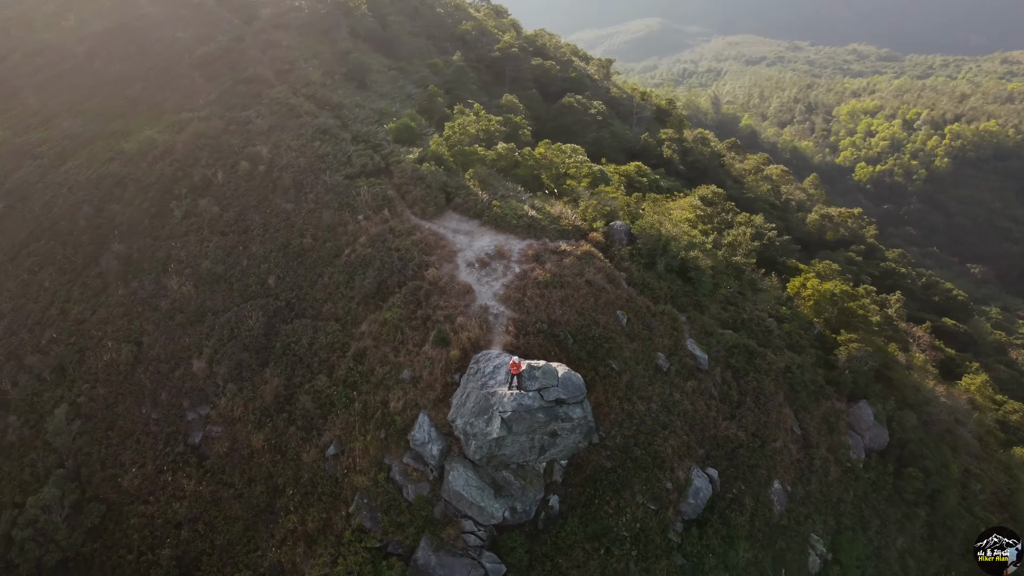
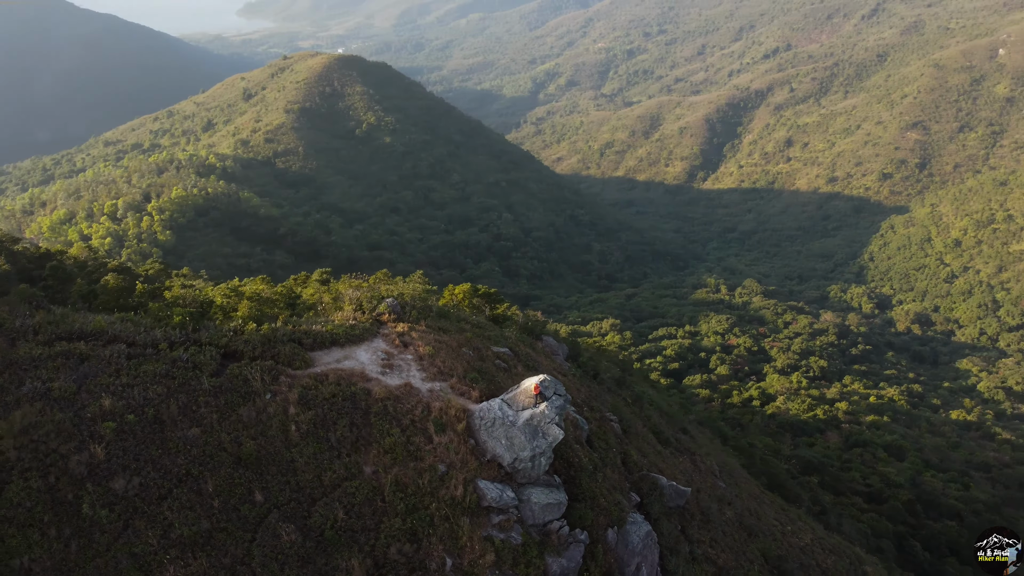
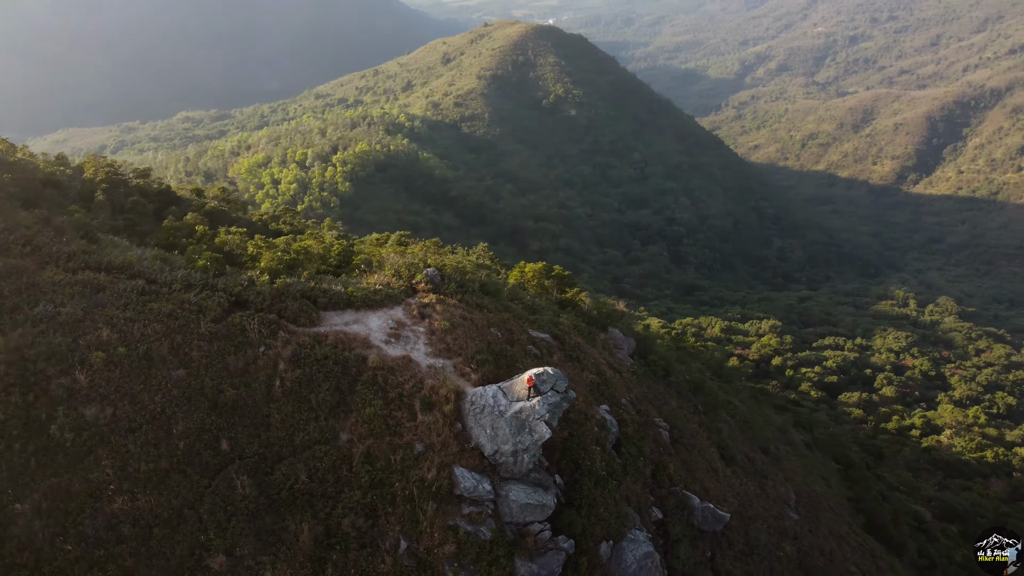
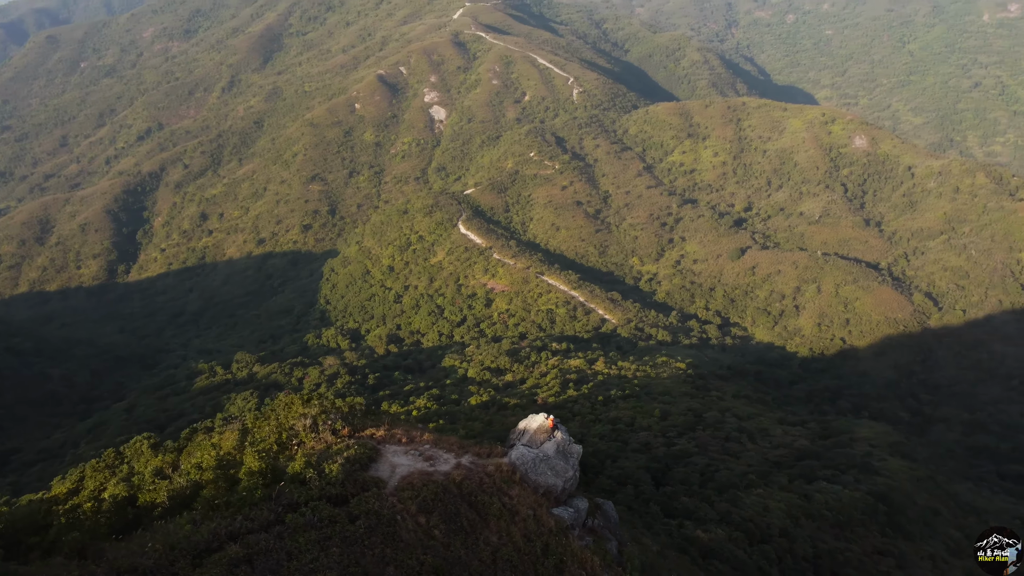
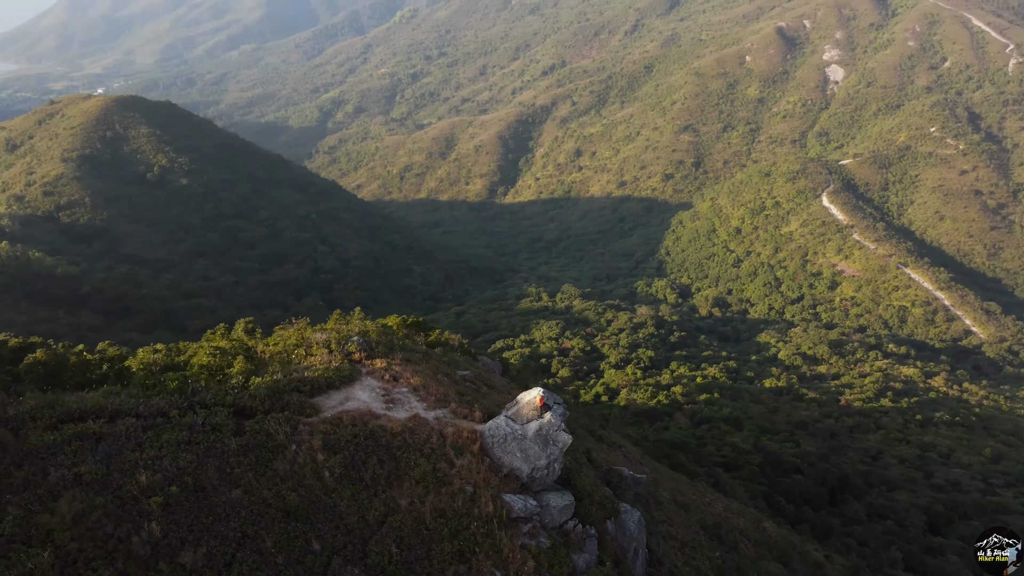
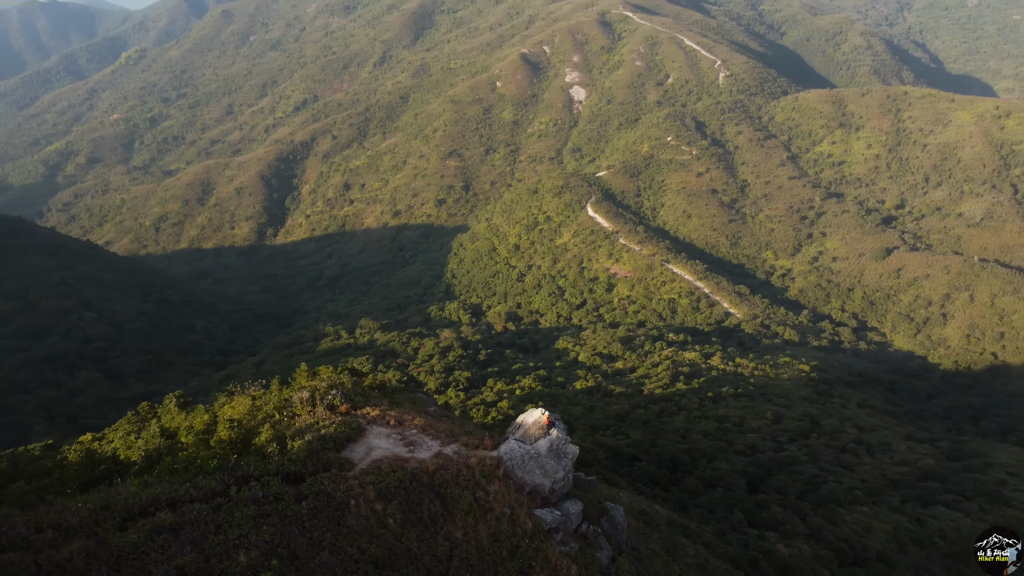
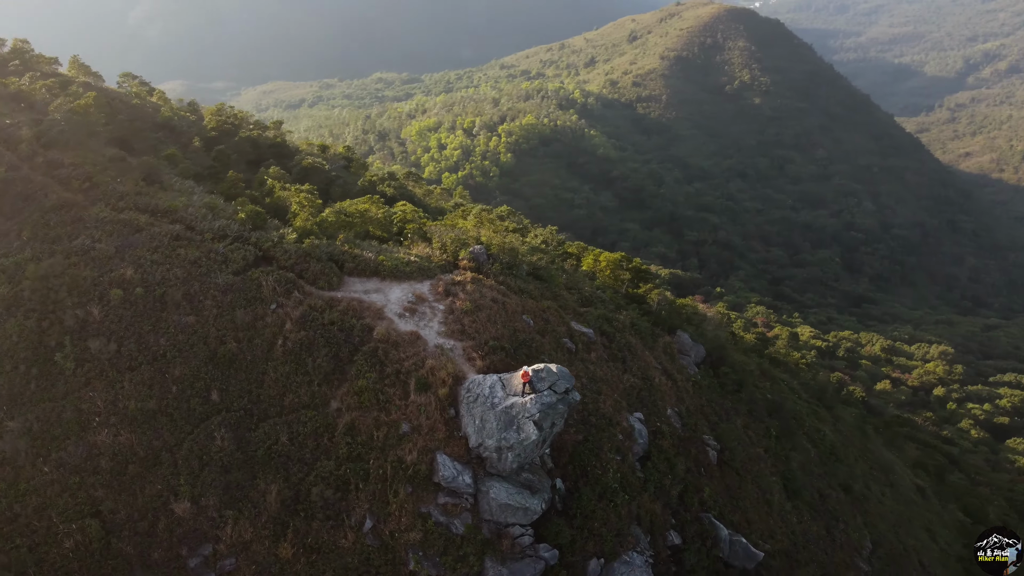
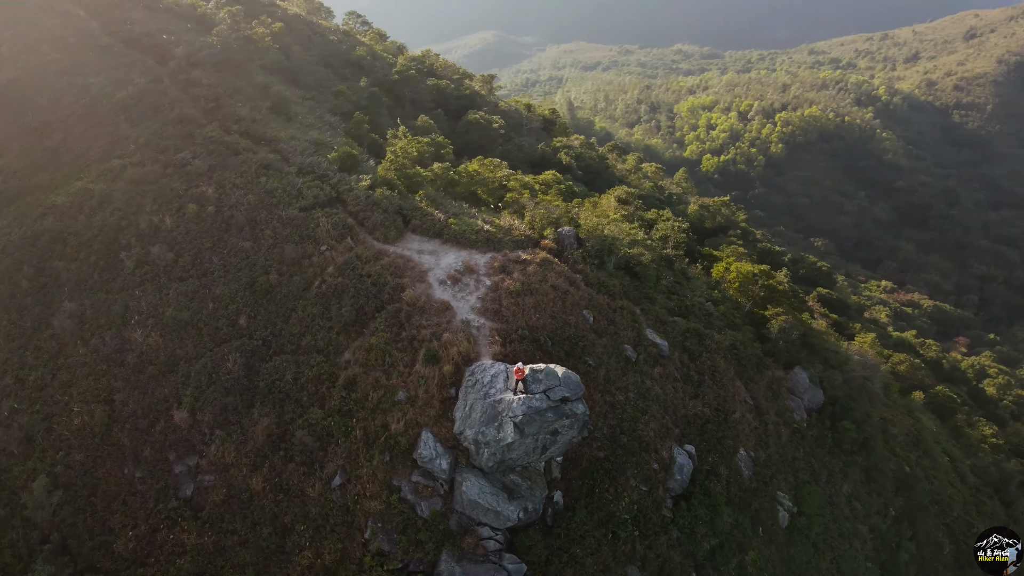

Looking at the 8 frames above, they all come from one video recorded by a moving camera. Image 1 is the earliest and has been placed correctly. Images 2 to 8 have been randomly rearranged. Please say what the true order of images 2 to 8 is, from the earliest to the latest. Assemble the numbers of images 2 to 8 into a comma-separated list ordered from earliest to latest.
8, 7, 3, 2, 5, 6, 4
